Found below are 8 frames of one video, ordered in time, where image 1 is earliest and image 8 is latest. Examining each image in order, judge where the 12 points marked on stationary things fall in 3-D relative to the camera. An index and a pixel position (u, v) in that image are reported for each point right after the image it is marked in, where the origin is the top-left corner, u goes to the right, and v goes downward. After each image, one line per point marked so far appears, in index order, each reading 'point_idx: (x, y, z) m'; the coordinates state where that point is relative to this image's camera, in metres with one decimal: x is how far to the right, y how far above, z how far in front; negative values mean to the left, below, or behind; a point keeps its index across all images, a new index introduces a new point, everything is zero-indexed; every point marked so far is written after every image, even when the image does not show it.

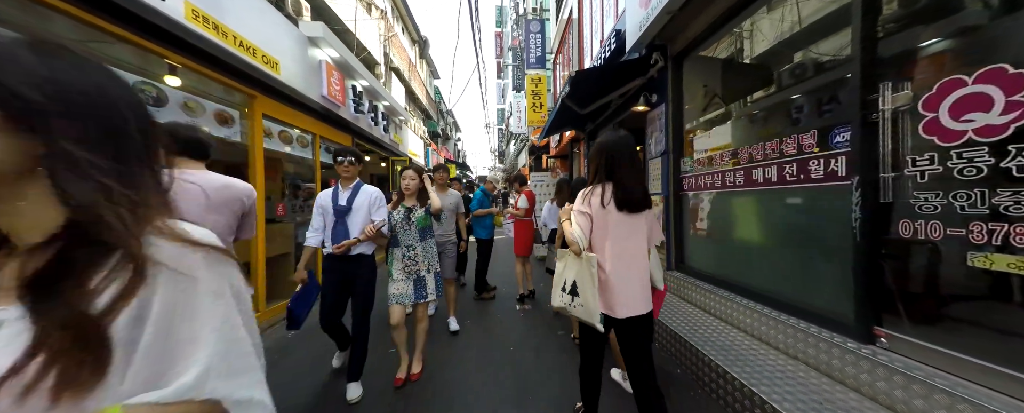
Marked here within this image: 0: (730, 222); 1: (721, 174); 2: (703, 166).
0: (+2.1, -0.2, +3.1) m
1: (+2.1, +0.3, +3.0) m
2: (+2.1, +0.4, +3.3) m
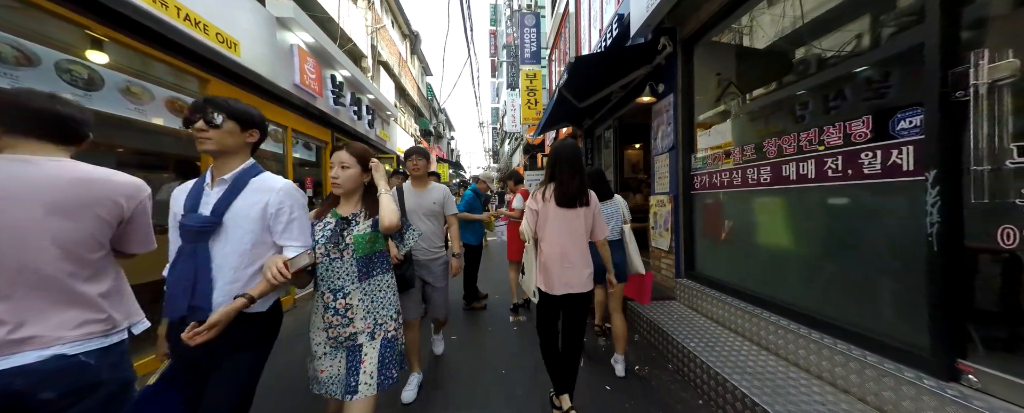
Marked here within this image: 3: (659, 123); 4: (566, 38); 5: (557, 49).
0: (+2.1, -0.2, +2.7) m
1: (+2.0, +0.3, +2.7) m
2: (+2.0, +0.4, +3.0) m
3: (+1.9, +1.1, +3.8) m
4: (+1.5, +4.7, +8.8) m
5: (+1.5, +5.1, +9.9) m
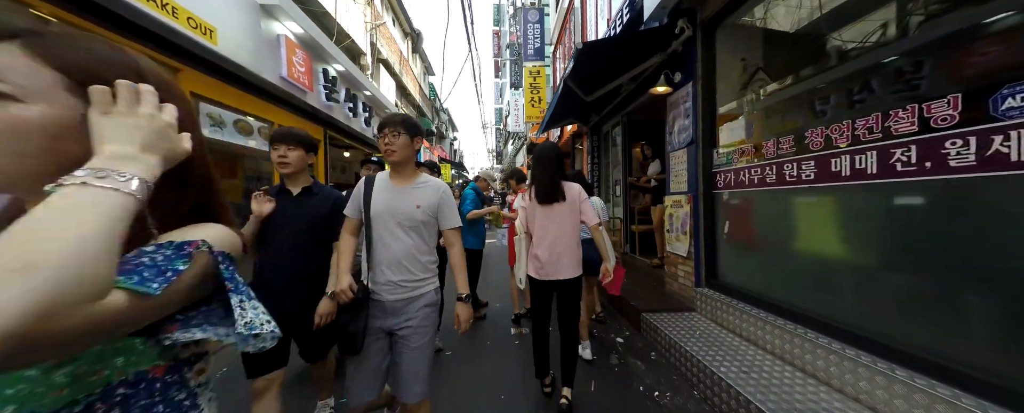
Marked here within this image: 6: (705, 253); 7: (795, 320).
0: (+2.1, -0.2, +2.4) m
1: (+2.0, +0.3, +2.3) m
2: (+2.0, +0.4, +2.6) m
3: (+1.9, +1.0, +3.5) m
4: (+1.6, +4.7, +8.4) m
5: (+1.6, +5.0, +9.6) m
6: (+1.9, -0.5, +3.1) m
7: (+2.0, -0.8, +2.3) m
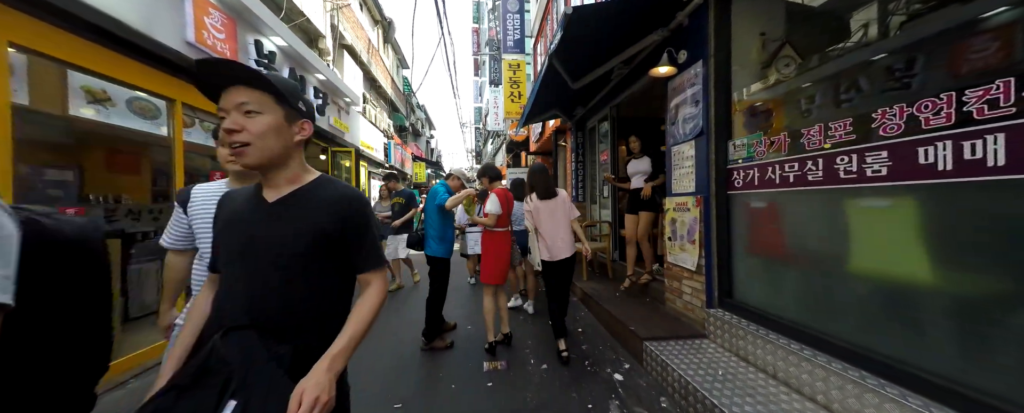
0: (+1.9, -0.2, +1.8) m
1: (+1.8, +0.3, +1.8) m
2: (+1.8, +0.4, +2.1) m
3: (+1.6, +1.0, +3.0) m
4: (+1.0, +4.7, +7.9) m
5: (+0.9, +5.0, +9.0) m
6: (+1.7, -0.5, +2.5) m
7: (+1.9, -0.8, +1.7) m
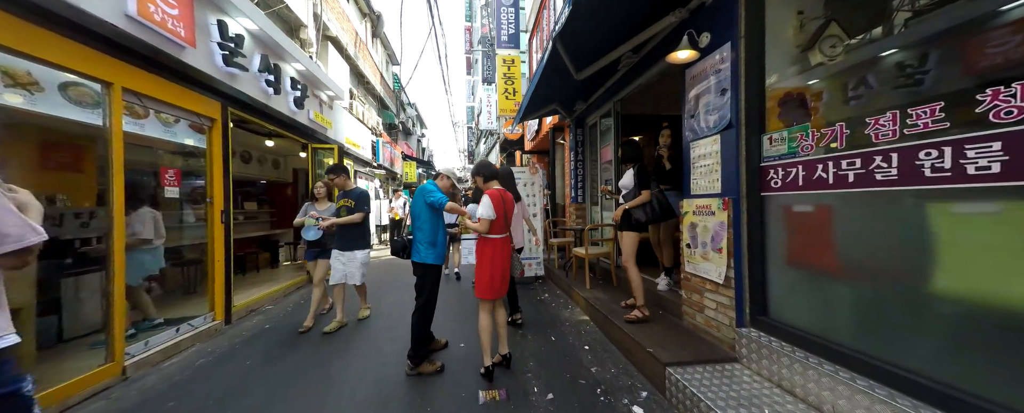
0: (+1.9, -0.2, +1.5) m
1: (+1.9, +0.3, +1.5) m
2: (+1.8, +0.3, +1.8) m
3: (+1.6, +1.0, +2.6) m
4: (+0.9, +4.6, +7.5) m
5: (+0.7, +5.0, +8.7) m
6: (+1.7, -0.5, +2.2) m
7: (+1.9, -0.9, +1.4) m
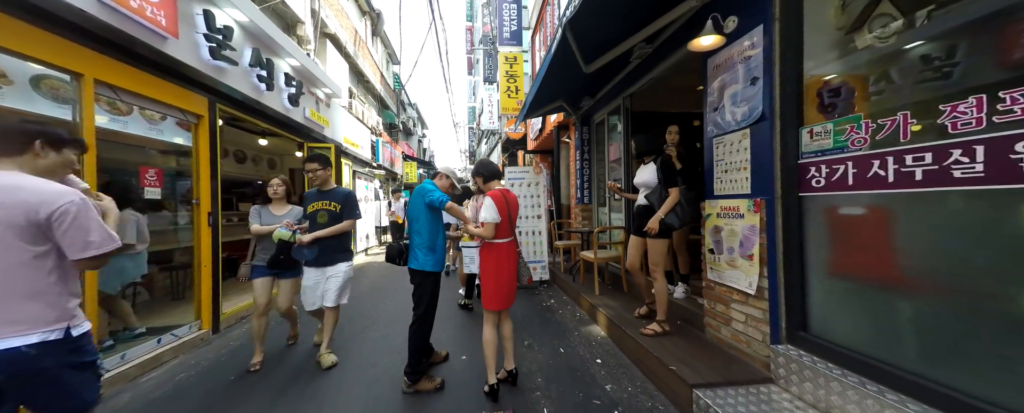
0: (+2.0, -0.2, +1.3) m
1: (+1.9, +0.2, +1.2) m
2: (+1.9, +0.3, +1.6) m
3: (+1.7, +1.0, +2.4) m
4: (+0.9, +4.6, +7.3) m
5: (+0.8, +4.9, +8.5) m
6: (+1.8, -0.5, +2.0) m
7: (+1.9, -0.9, +1.2) m
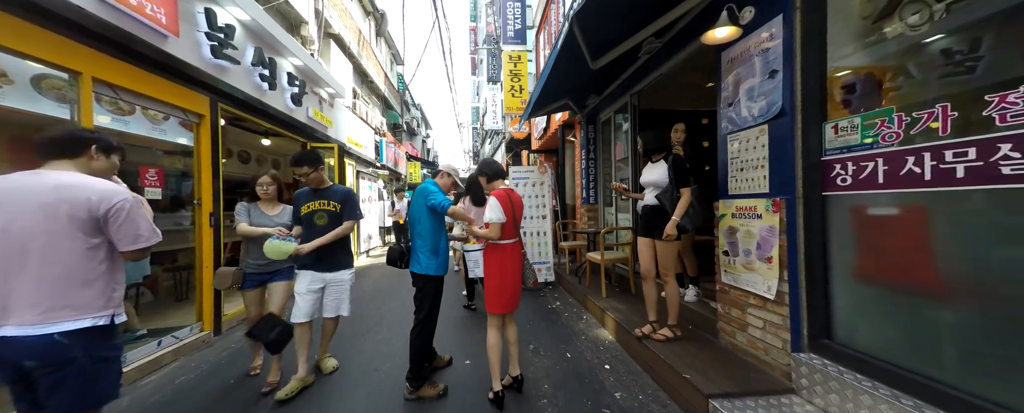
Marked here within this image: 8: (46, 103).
0: (+2.0, -0.2, +1.2) m
1: (+1.9, +0.2, +1.1) m
2: (+1.9, +0.3, +1.4) m
3: (+1.7, +1.0, +2.3) m
4: (+1.0, +4.6, +7.2) m
5: (+0.9, +4.9, +8.4) m
6: (+1.8, -0.5, +1.9) m
7: (+2.0, -0.9, +1.1) m
8: (-3.7, +0.8, +2.4) m
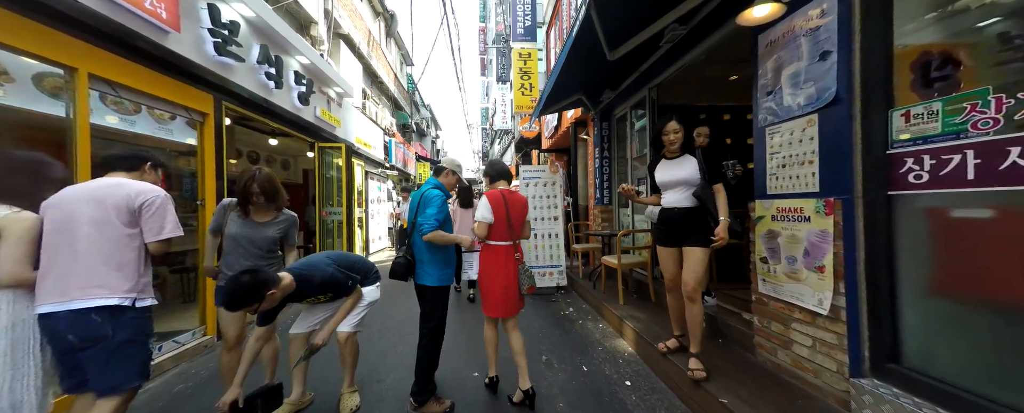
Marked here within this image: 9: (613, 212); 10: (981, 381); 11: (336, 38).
0: (+2.0, -0.2, +0.9) m
1: (+2.0, +0.2, +0.9) m
2: (+2.0, +0.3, +1.2) m
3: (+1.8, +1.0, +2.0) m
4: (+1.3, +4.6, +7.0) m
5: (+1.2, +4.9, +8.1) m
6: (+1.9, -0.5, +1.6) m
7: (+2.0, -0.9, +0.8) m
8: (-3.6, +0.8, +2.3) m
9: (+1.7, -0.1, +5.2) m
10: (+2.0, -0.7, +1.2) m
11: (-4.9, +4.7, +8.5) m
